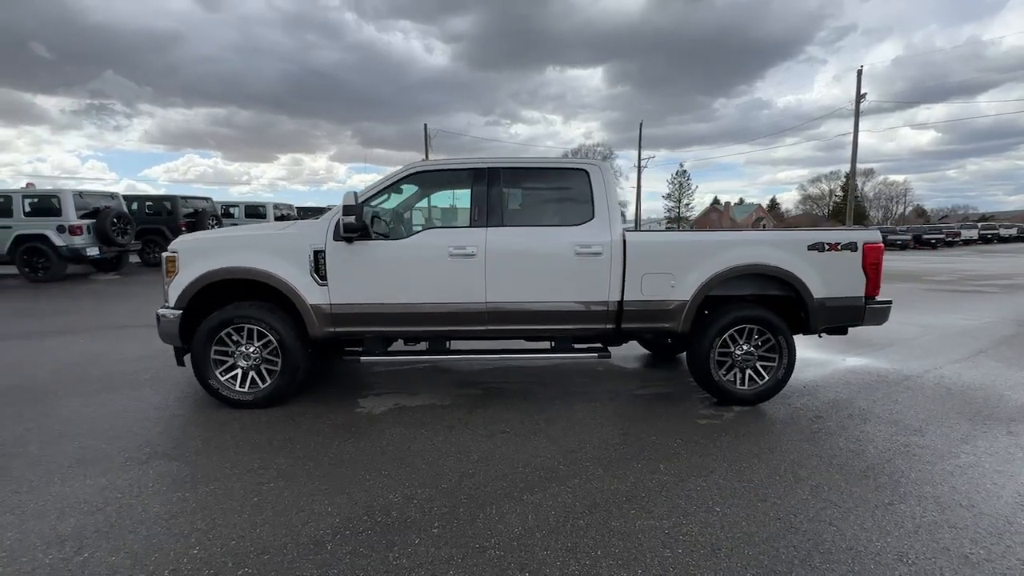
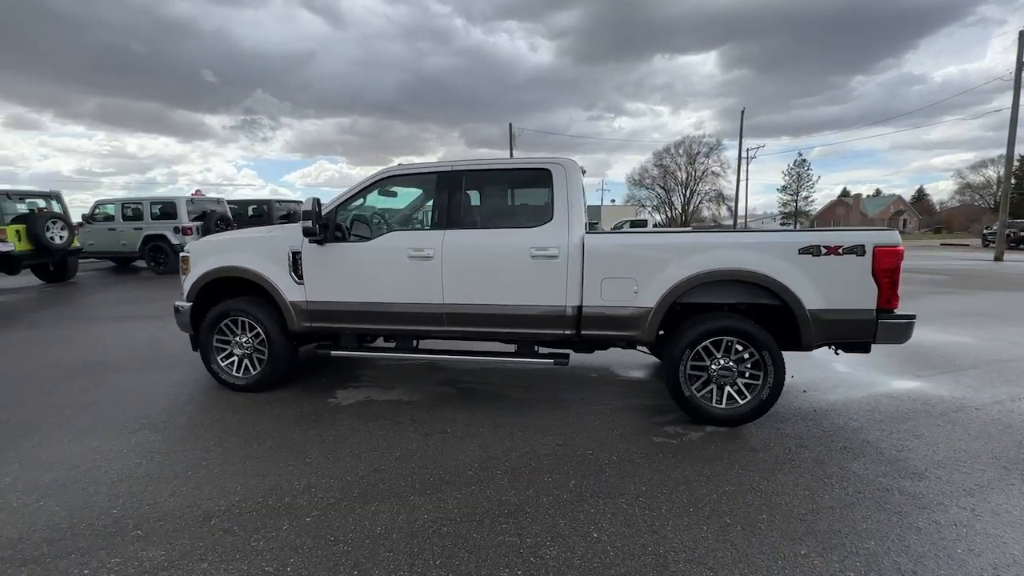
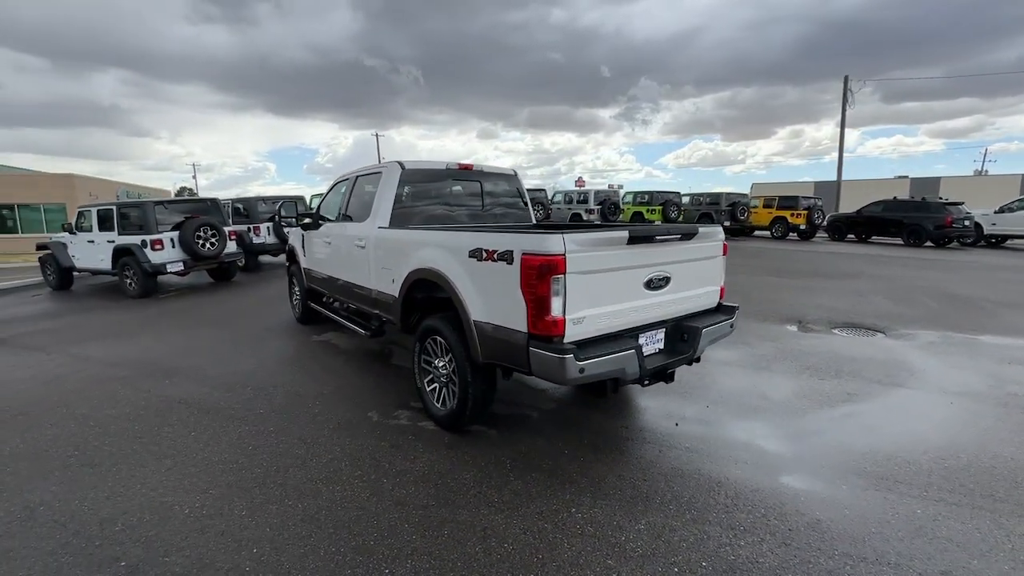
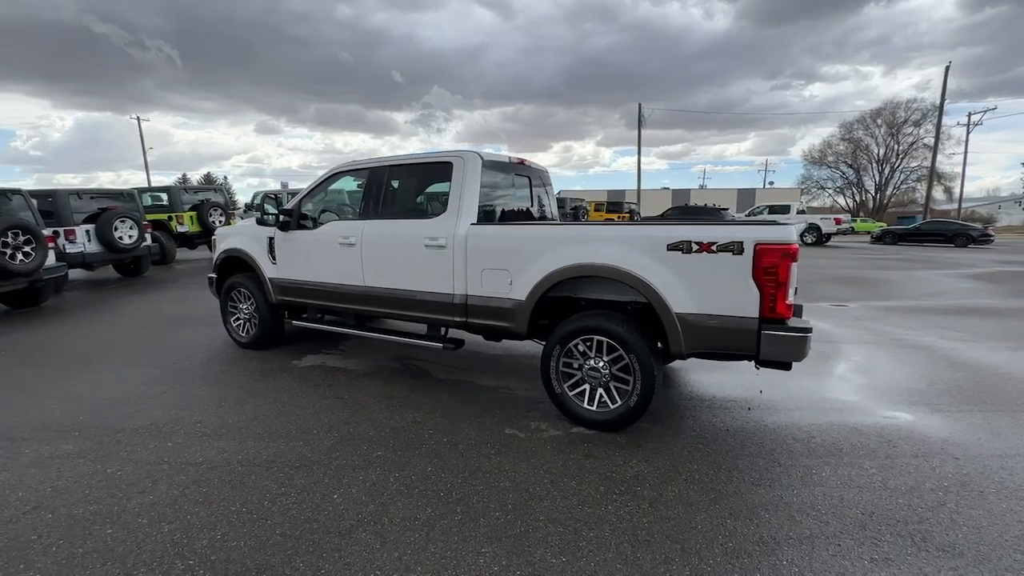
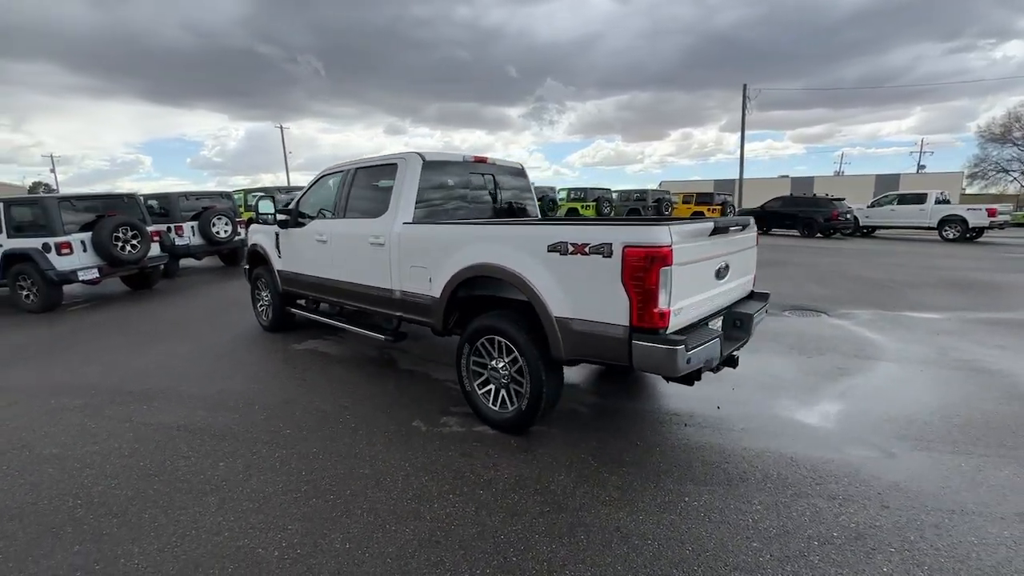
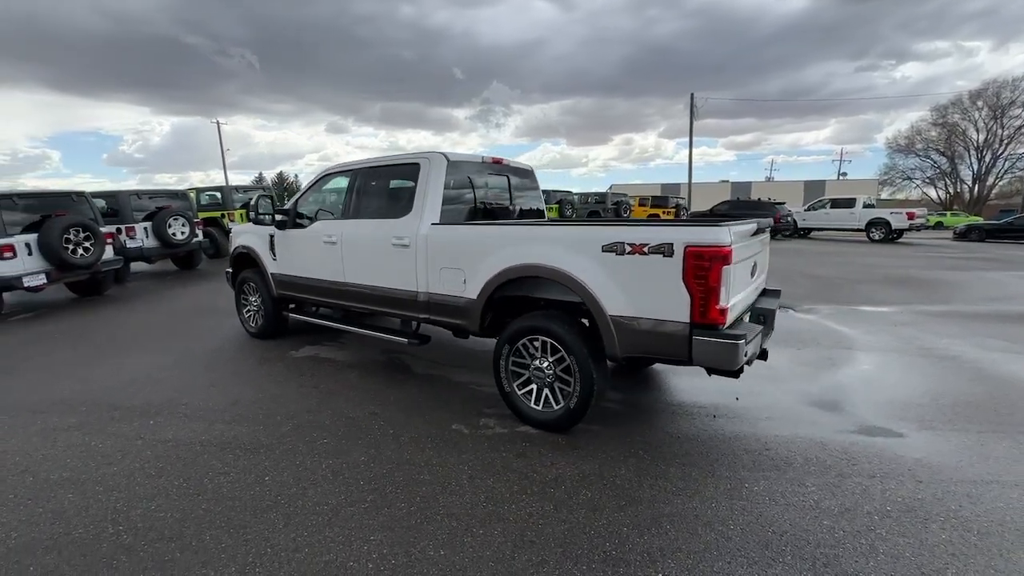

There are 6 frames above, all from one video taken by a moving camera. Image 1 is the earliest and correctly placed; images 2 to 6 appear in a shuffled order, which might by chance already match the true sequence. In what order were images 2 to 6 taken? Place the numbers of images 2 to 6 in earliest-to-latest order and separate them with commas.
2, 4, 6, 5, 3
